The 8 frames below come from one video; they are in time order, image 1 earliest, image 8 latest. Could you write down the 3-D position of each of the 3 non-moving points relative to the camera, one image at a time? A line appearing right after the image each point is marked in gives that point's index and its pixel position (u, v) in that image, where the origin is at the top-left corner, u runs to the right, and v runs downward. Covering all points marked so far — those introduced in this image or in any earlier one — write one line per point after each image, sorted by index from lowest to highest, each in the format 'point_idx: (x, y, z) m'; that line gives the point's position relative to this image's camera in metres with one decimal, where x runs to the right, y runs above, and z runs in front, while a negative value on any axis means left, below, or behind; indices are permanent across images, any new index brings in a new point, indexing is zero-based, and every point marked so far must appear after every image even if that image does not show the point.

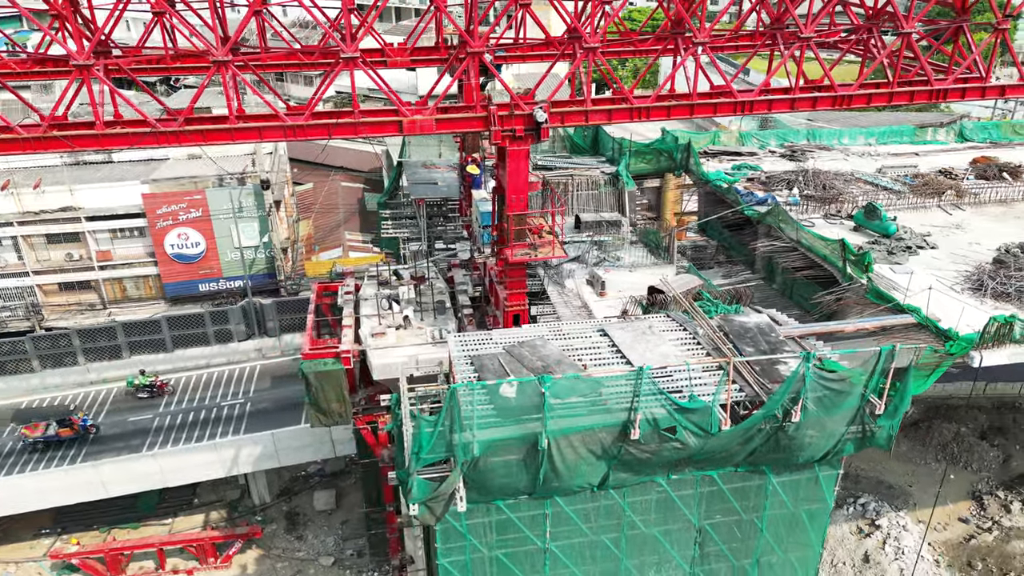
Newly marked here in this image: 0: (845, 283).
0: (+8.8, +0.1, +19.2) m
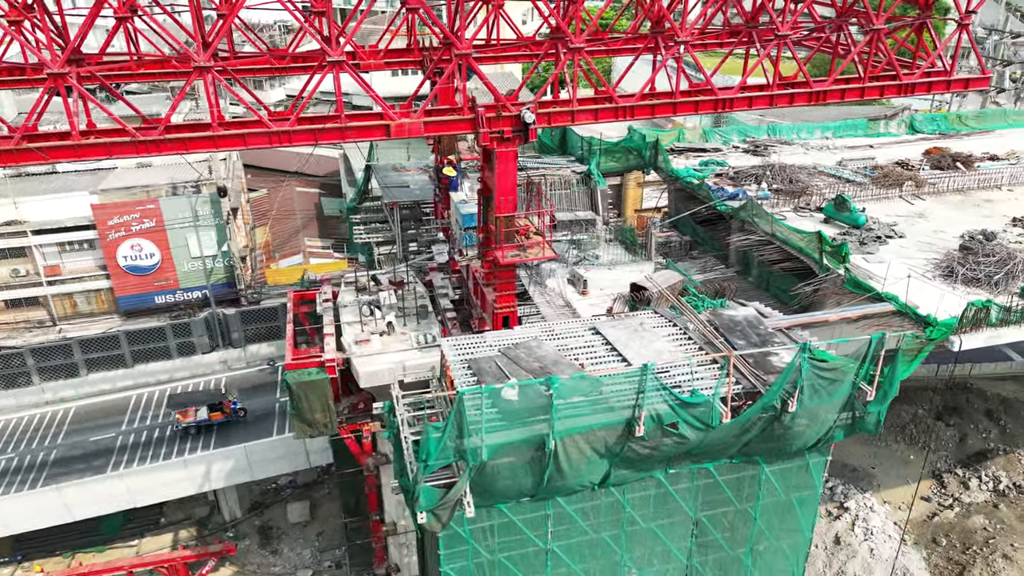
0: (+8.4, +0.4, +19.7) m
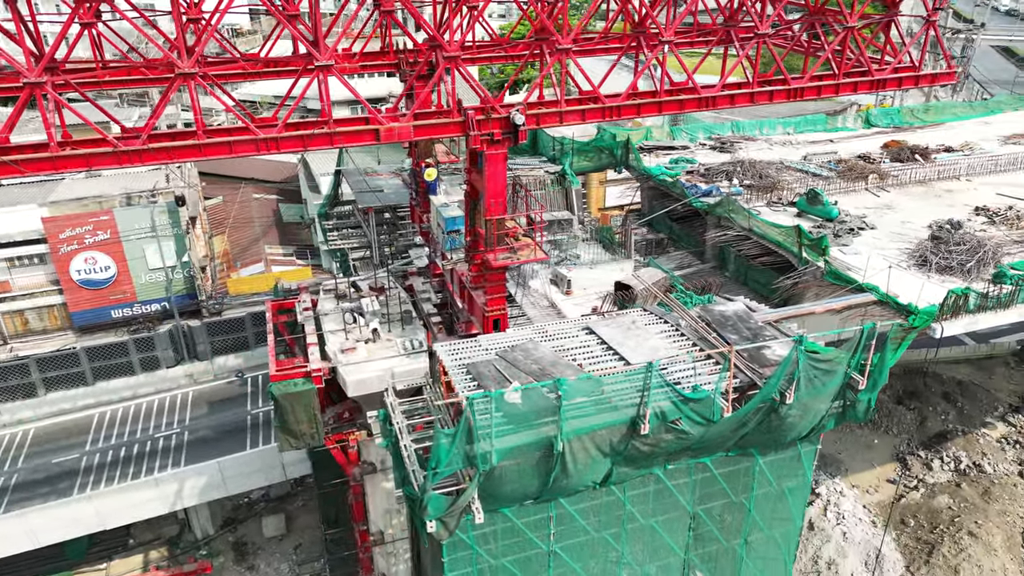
0: (+8.0, +0.6, +20.1) m
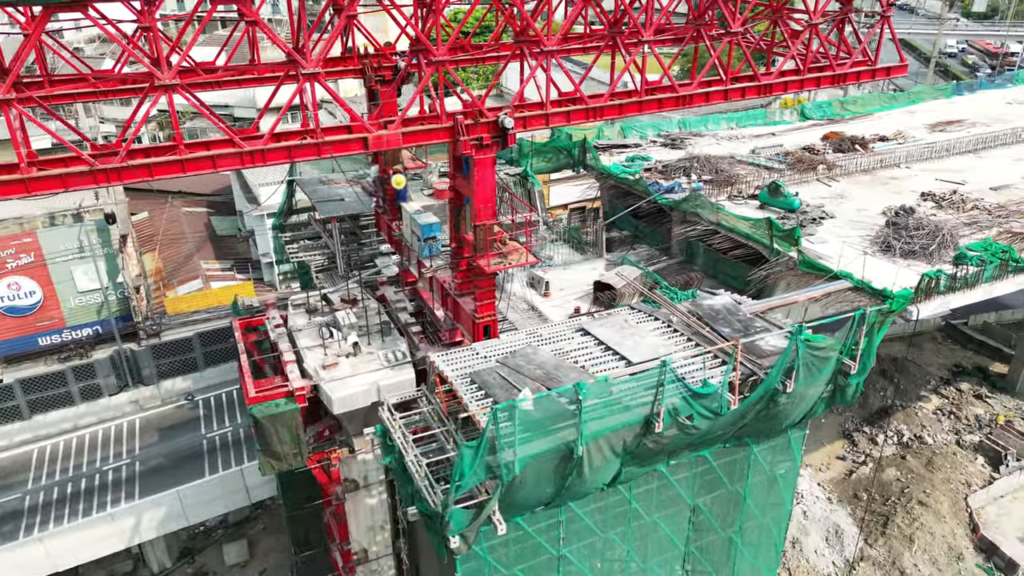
0: (+7.4, +0.8, +20.6) m
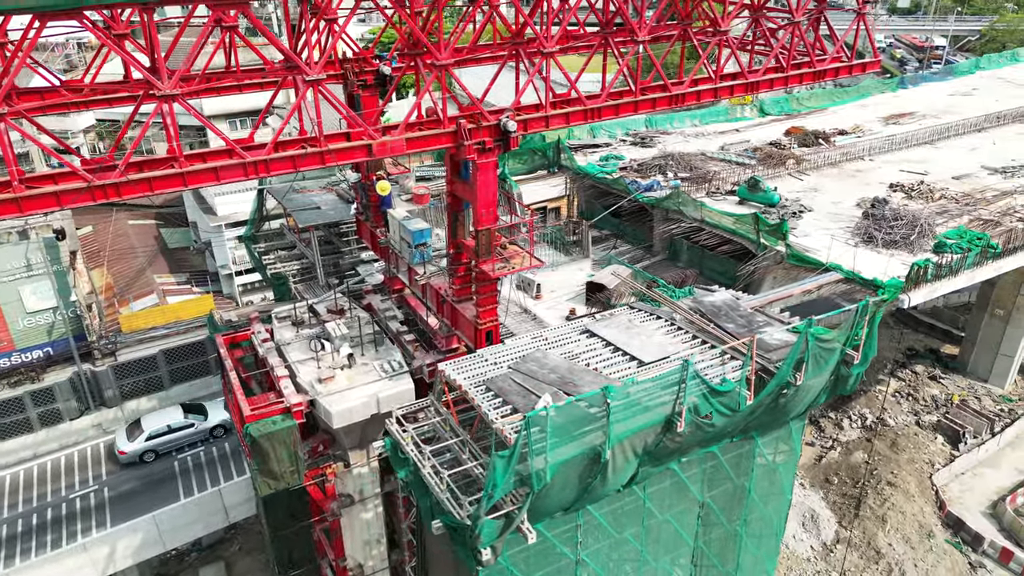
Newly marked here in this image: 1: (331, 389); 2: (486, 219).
0: (+7.2, +1.0, +21.0) m
1: (-4.5, -2.5, +18.3) m
2: (-0.6, +1.5, +16.1) m
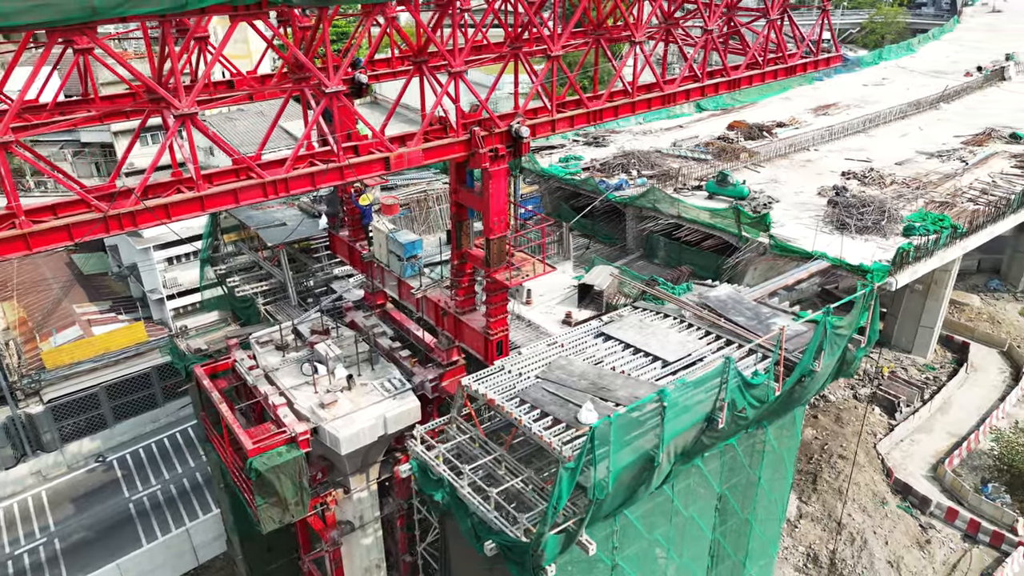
0: (+6.8, +1.3, +21.5) m
1: (-4.2, -3.0, +17.5) m
2: (-0.3, +1.3, +15.7) m
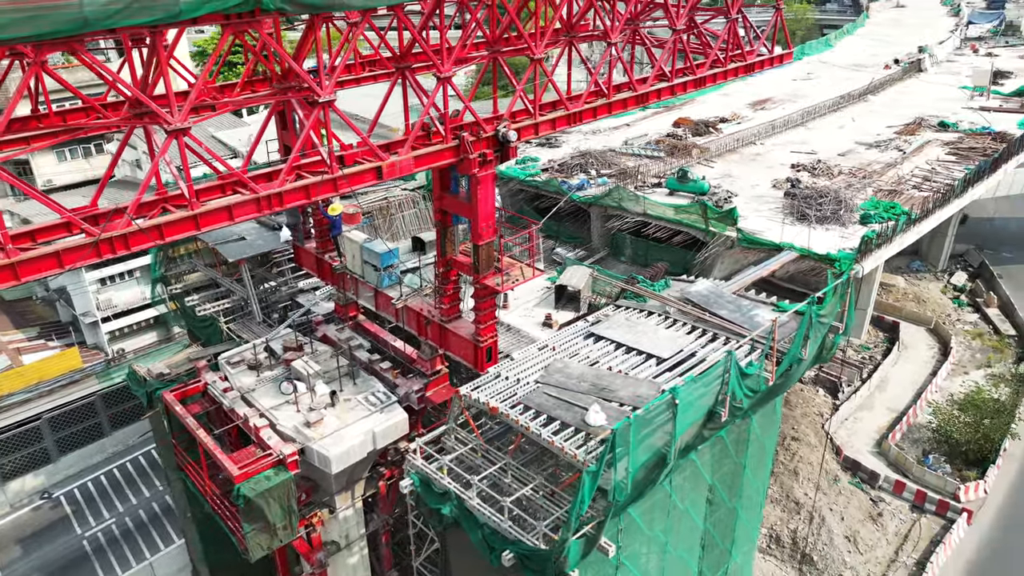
0: (+6.0, +1.5, +22.0) m
1: (-4.4, -3.3, +16.9) m
2: (-0.6, +1.2, +15.6) m
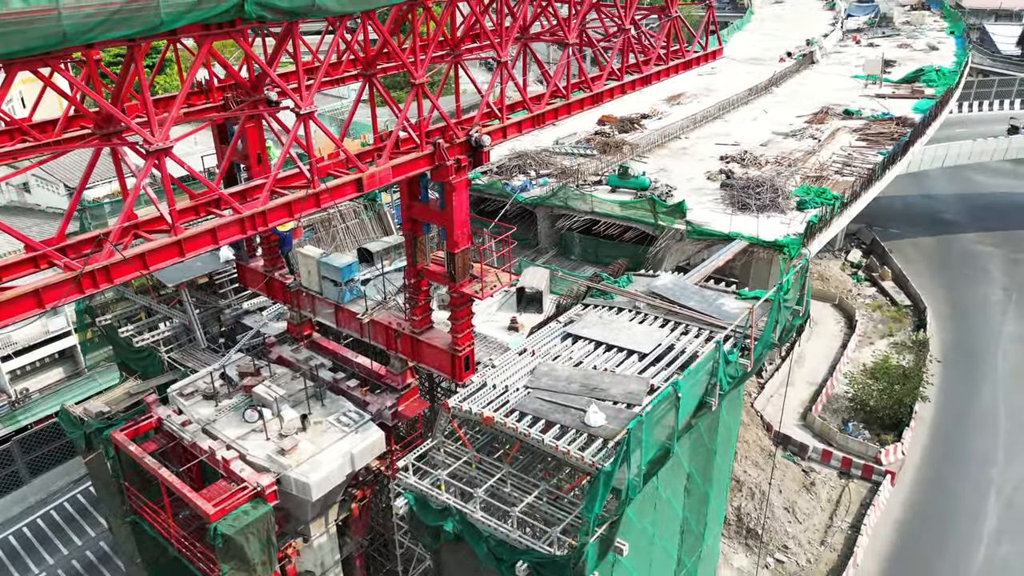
0: (+4.6, +1.7, +22.5) m
1: (-4.8, -3.8, +16.2) m
2: (-1.1, +1.0, +15.3) m
